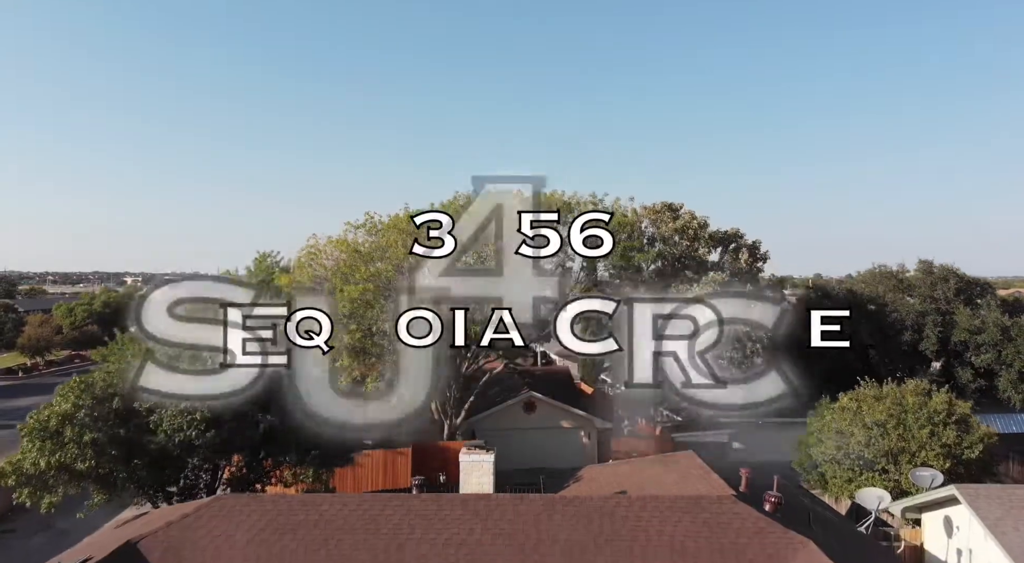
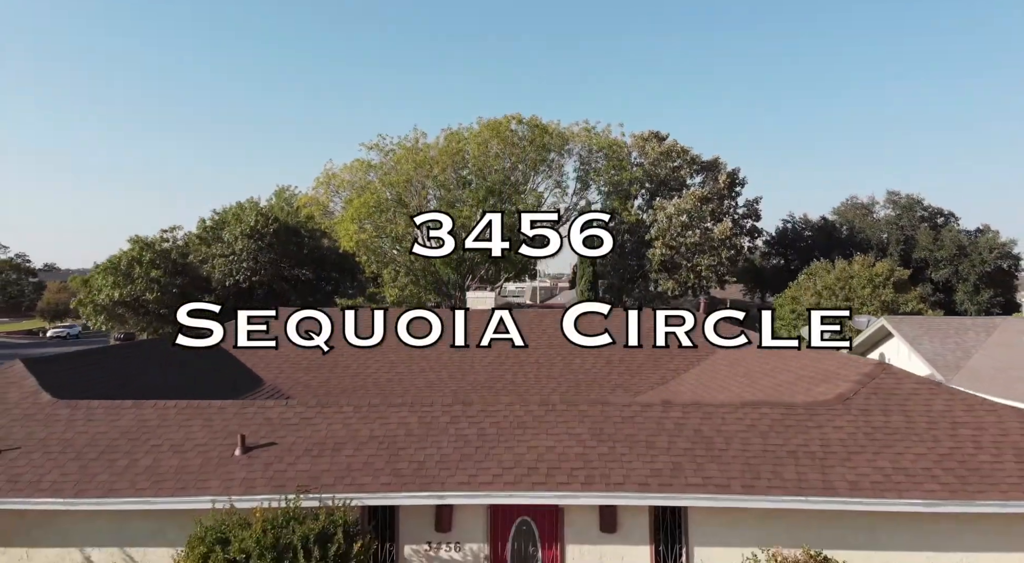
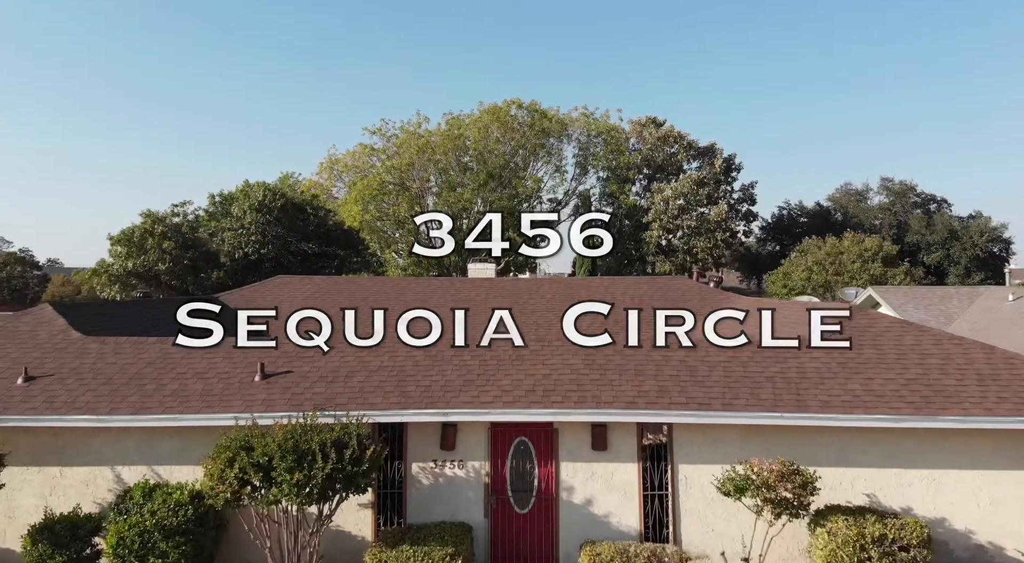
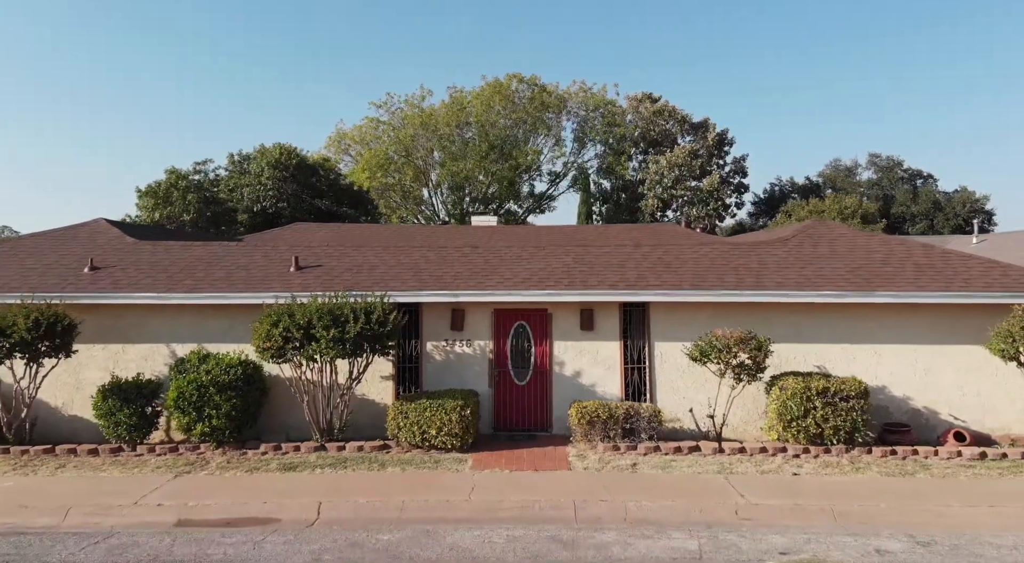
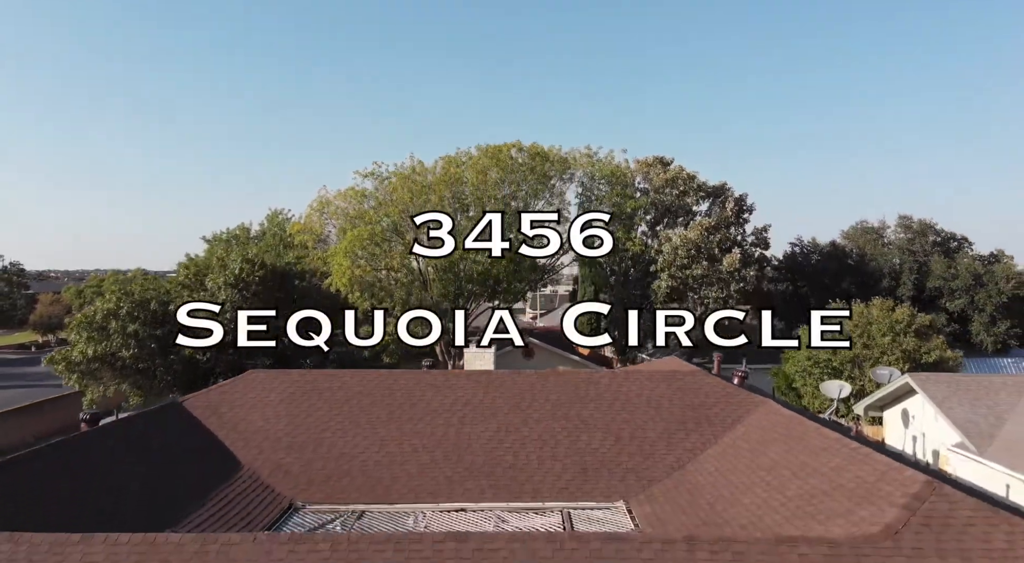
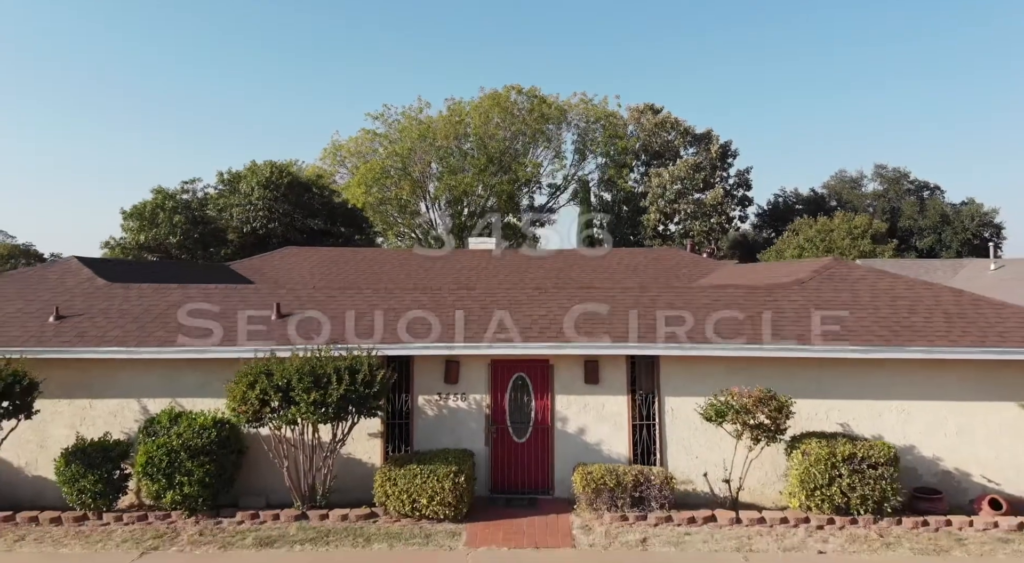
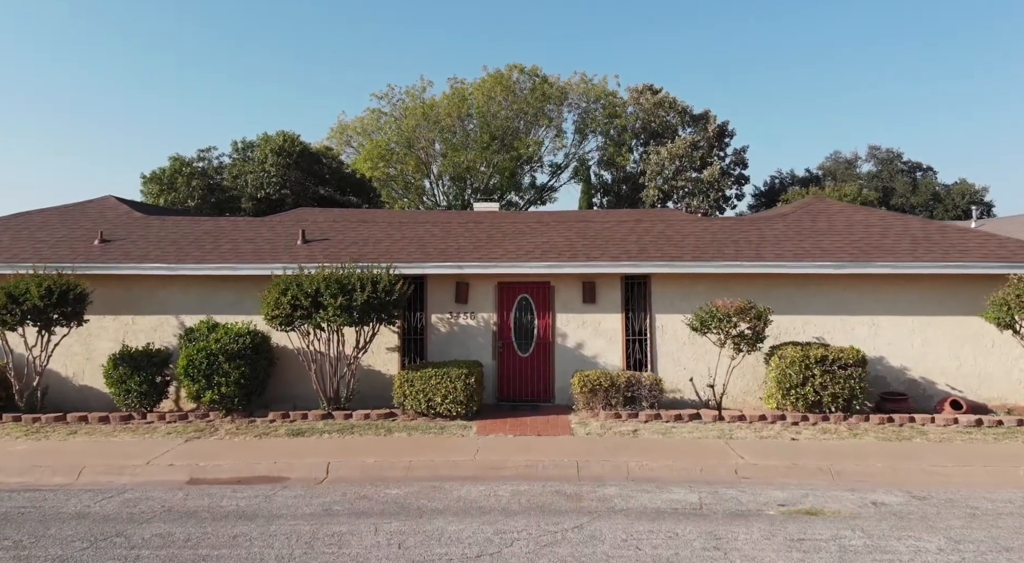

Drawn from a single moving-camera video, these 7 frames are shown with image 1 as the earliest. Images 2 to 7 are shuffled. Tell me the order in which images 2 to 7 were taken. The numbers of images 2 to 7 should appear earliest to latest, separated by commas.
5, 2, 3, 6, 4, 7
